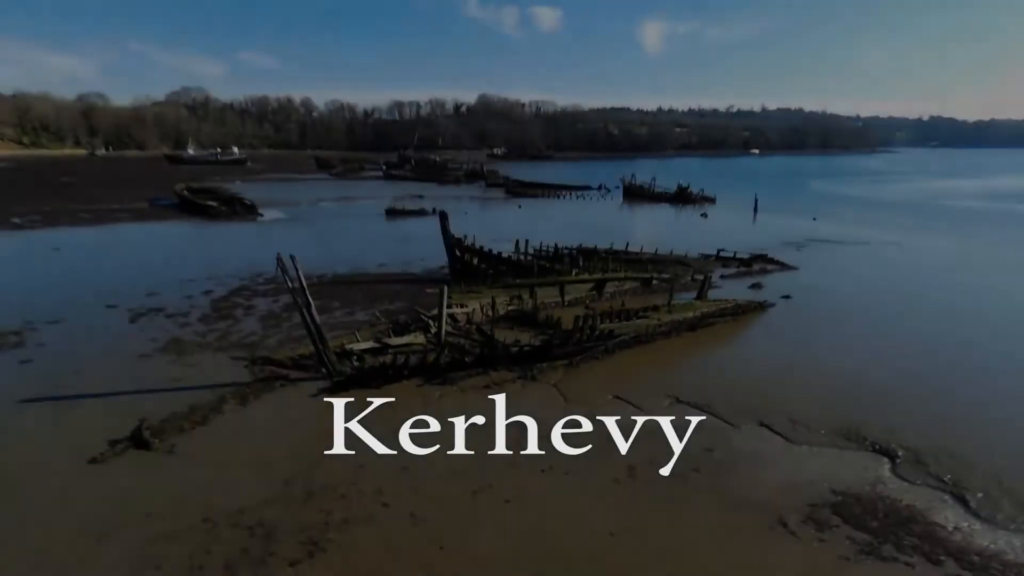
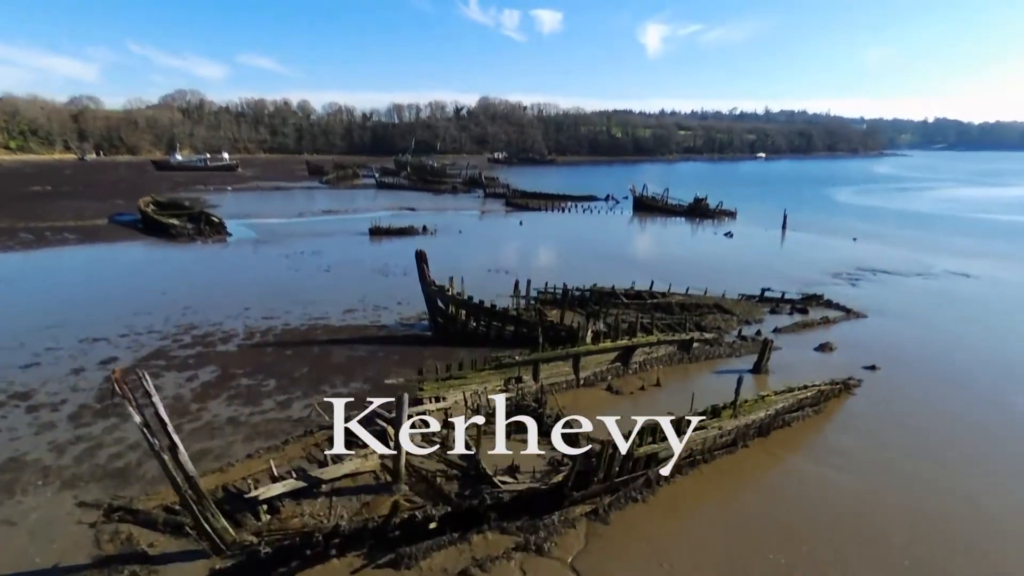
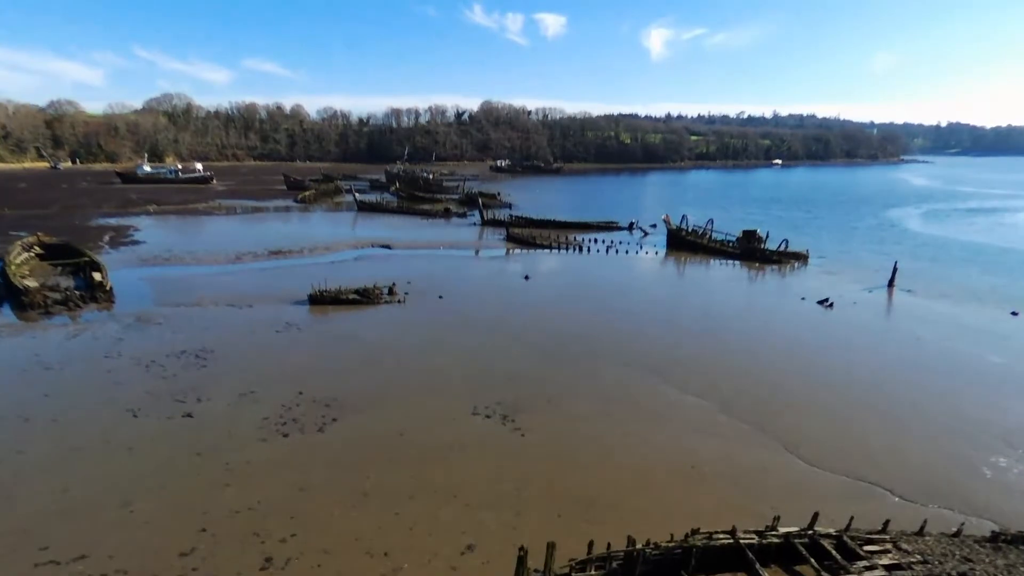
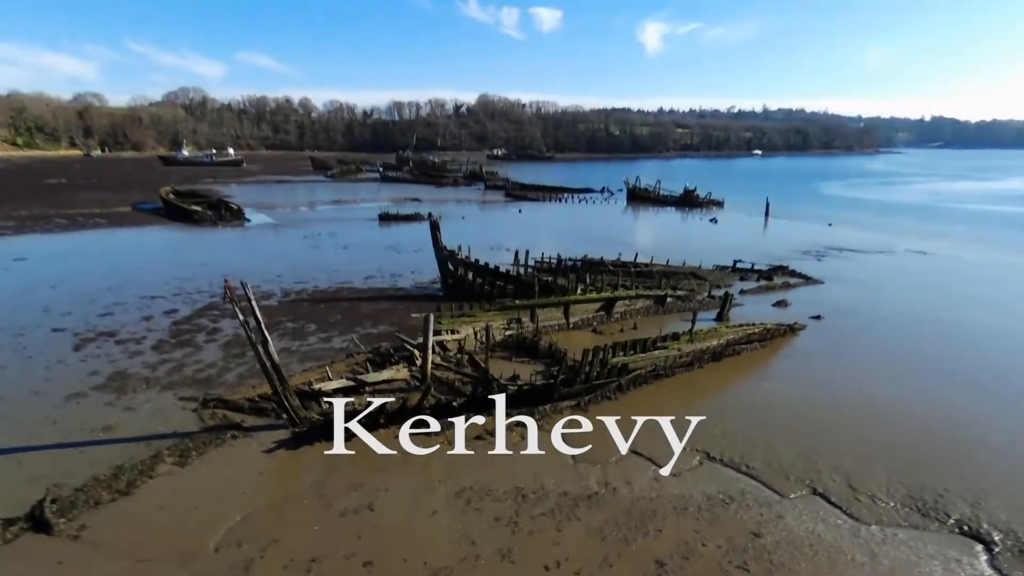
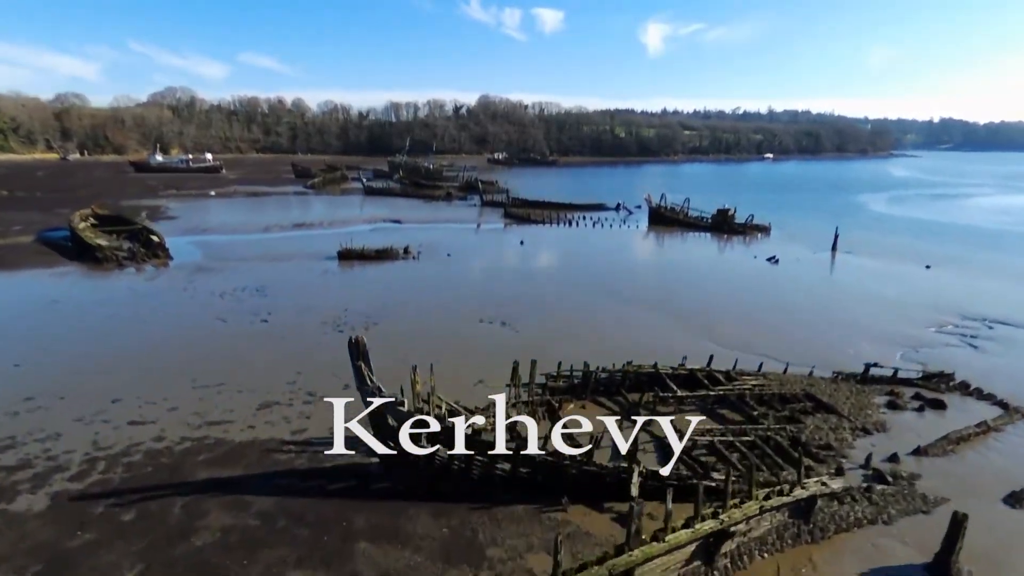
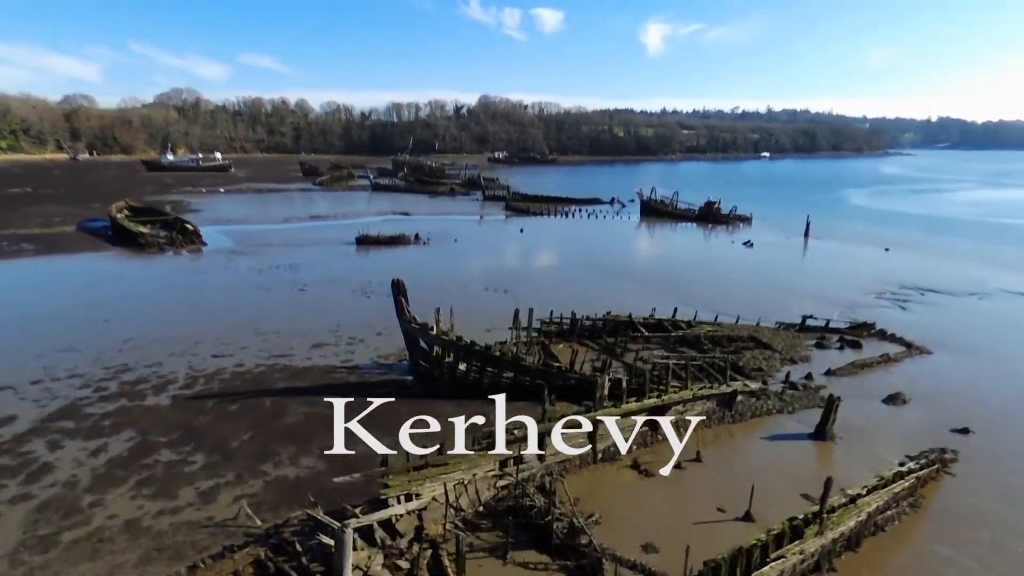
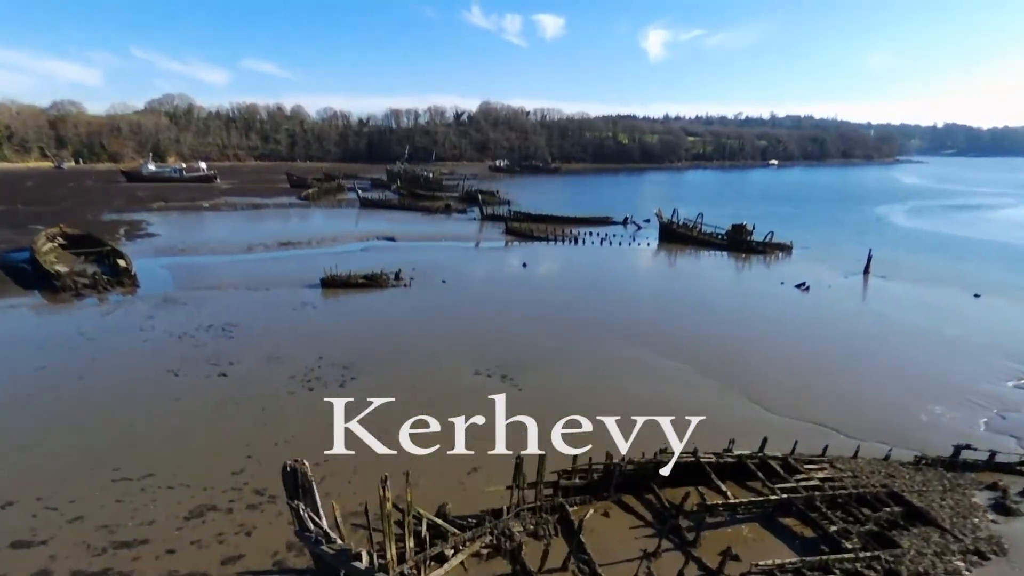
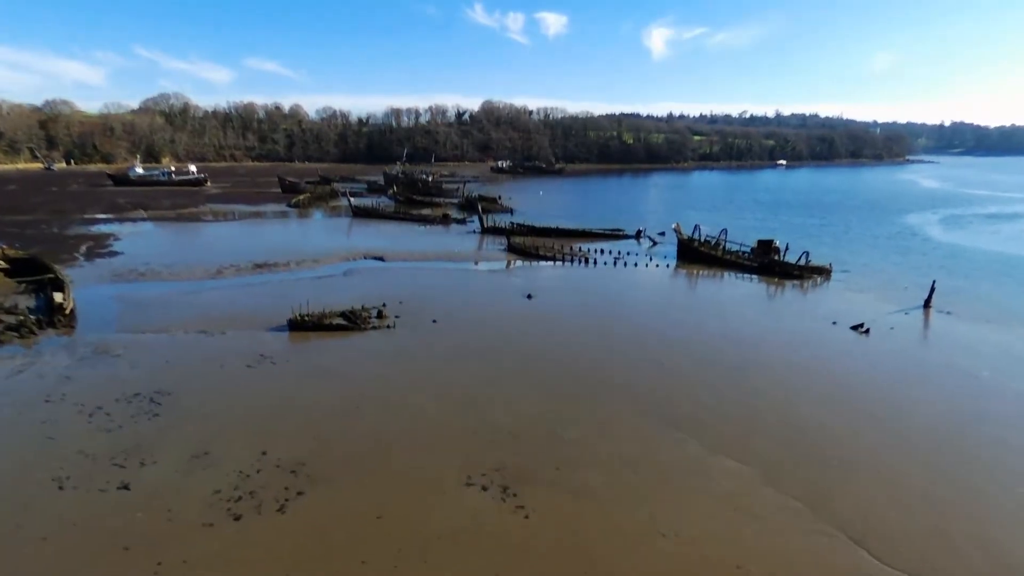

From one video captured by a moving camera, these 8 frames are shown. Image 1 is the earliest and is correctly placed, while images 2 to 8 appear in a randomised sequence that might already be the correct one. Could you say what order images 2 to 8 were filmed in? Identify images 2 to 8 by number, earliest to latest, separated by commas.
4, 2, 6, 5, 7, 3, 8
